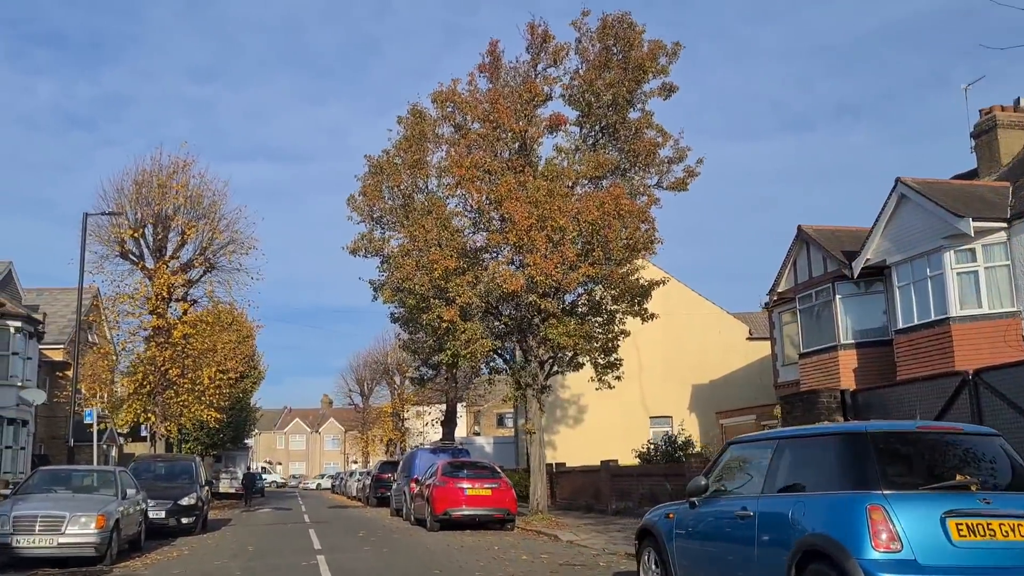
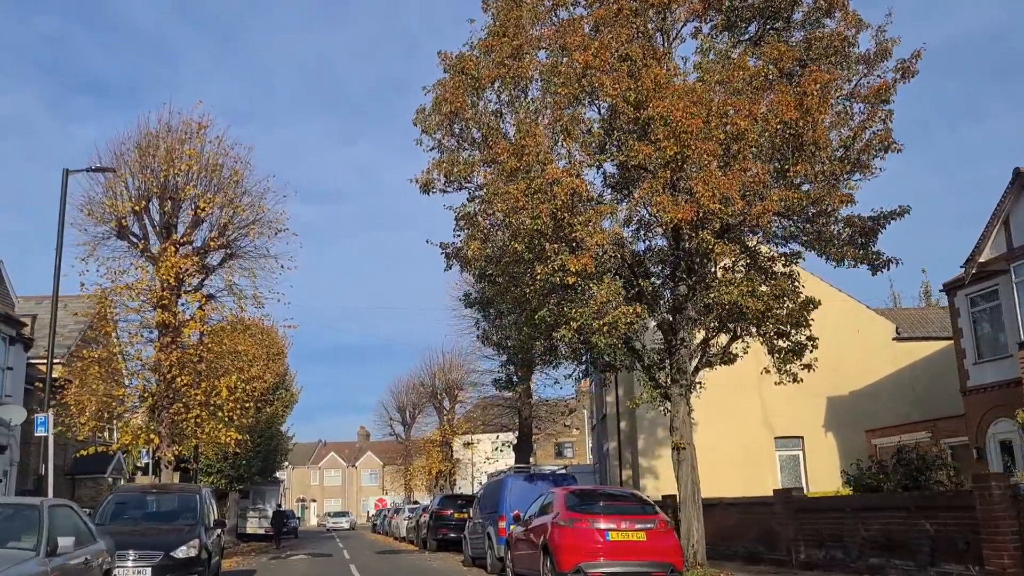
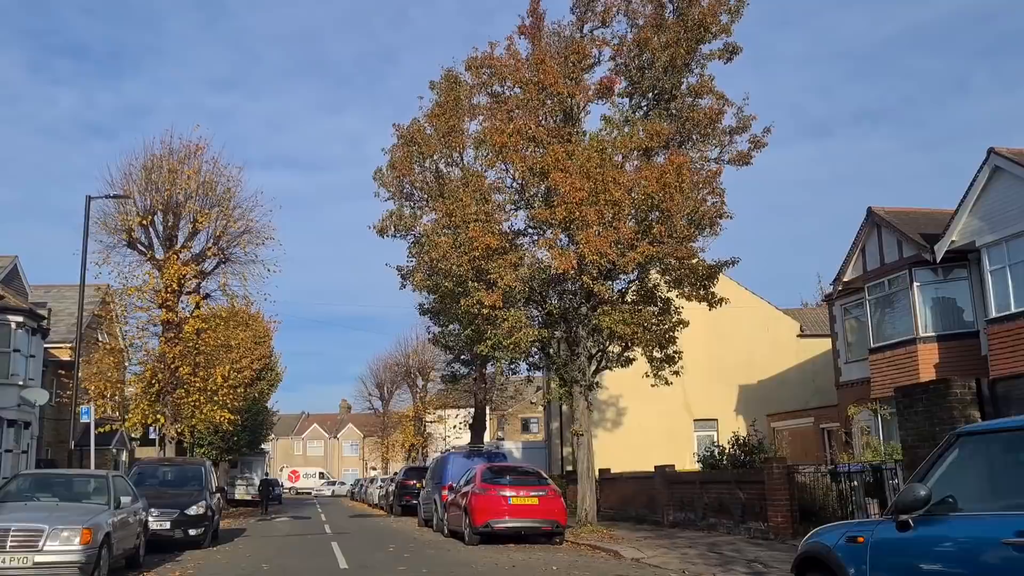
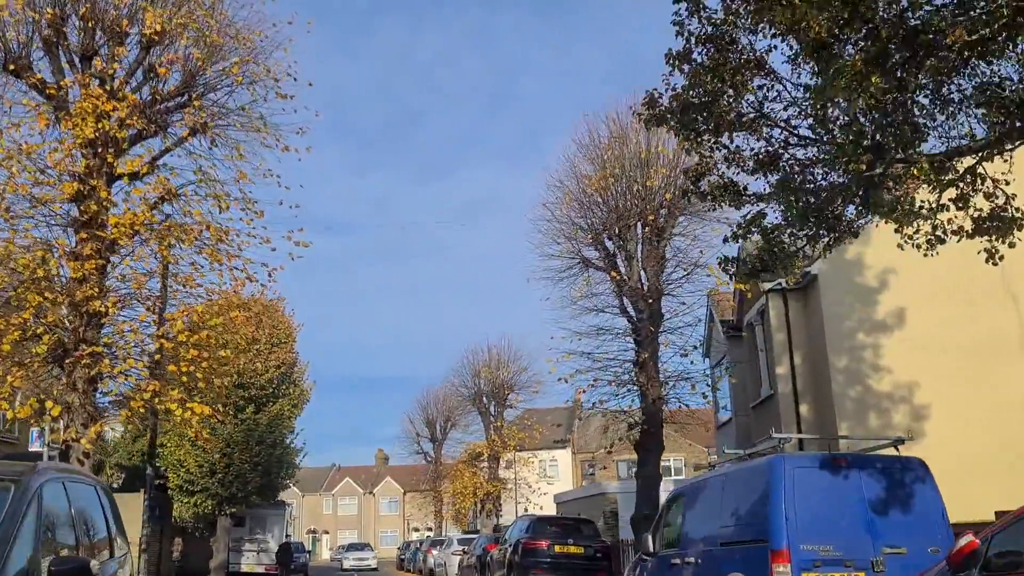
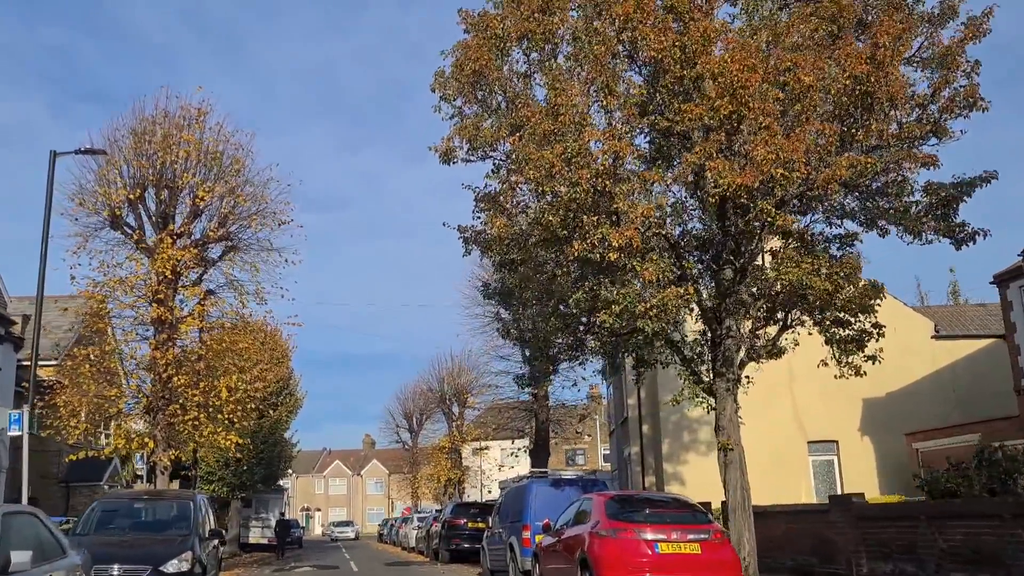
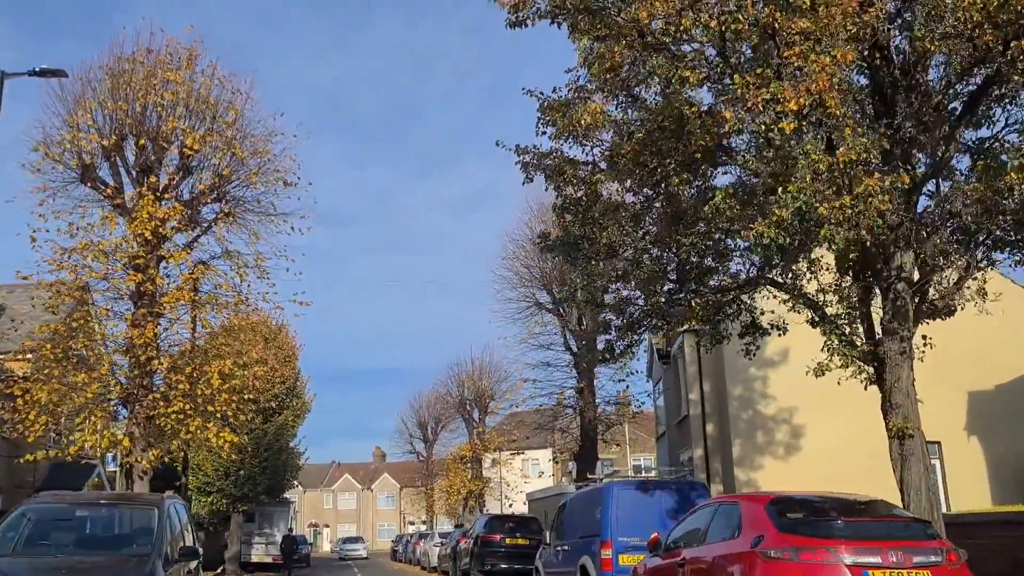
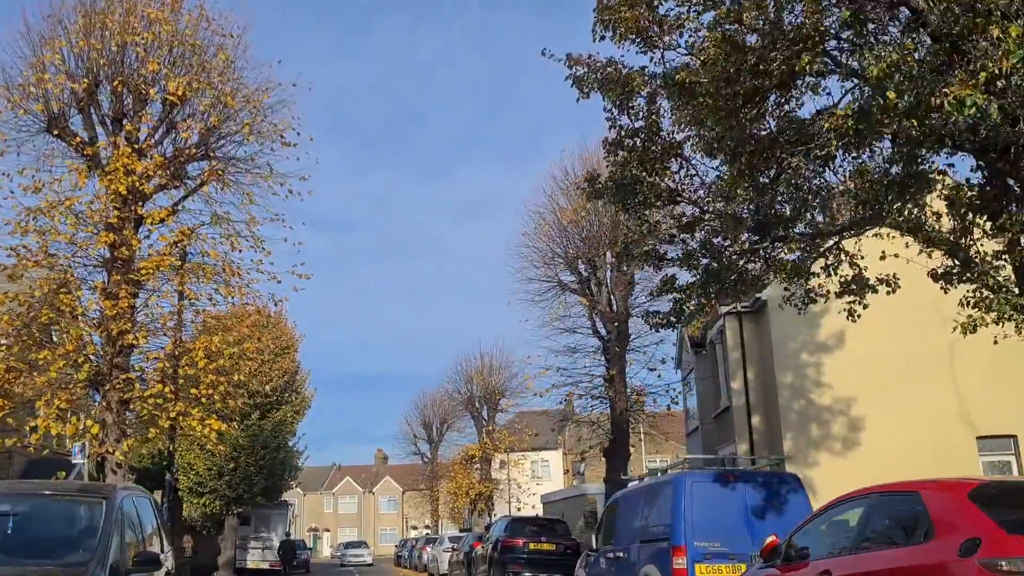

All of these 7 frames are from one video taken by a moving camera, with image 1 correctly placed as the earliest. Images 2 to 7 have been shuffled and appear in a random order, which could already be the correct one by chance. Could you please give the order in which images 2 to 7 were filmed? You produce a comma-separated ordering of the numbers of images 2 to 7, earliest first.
3, 2, 5, 6, 7, 4
